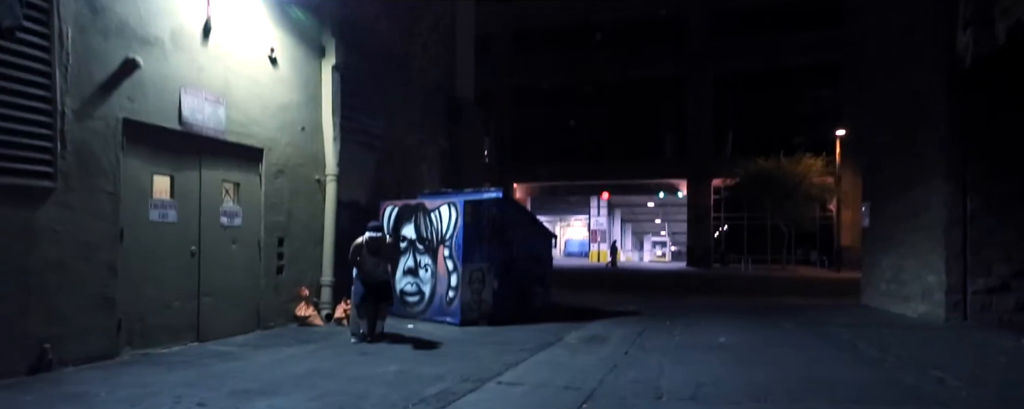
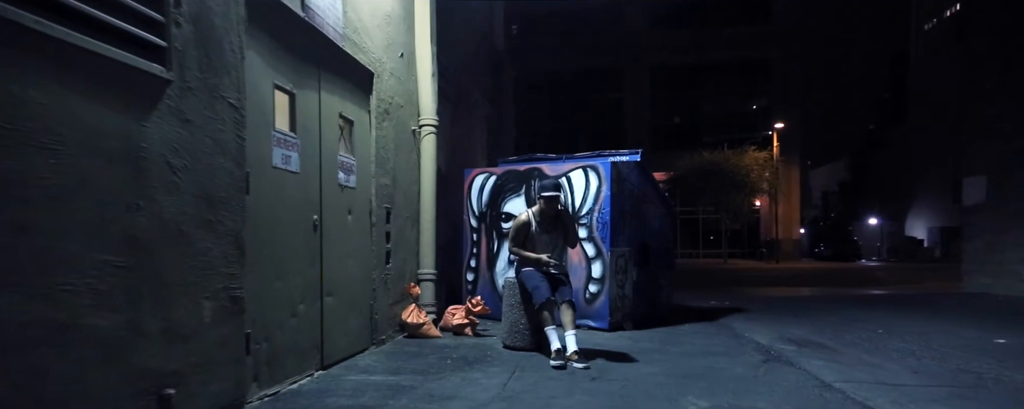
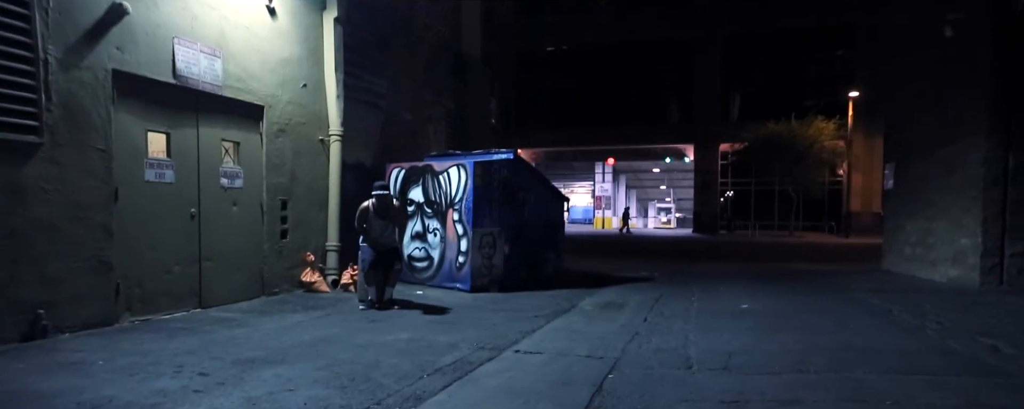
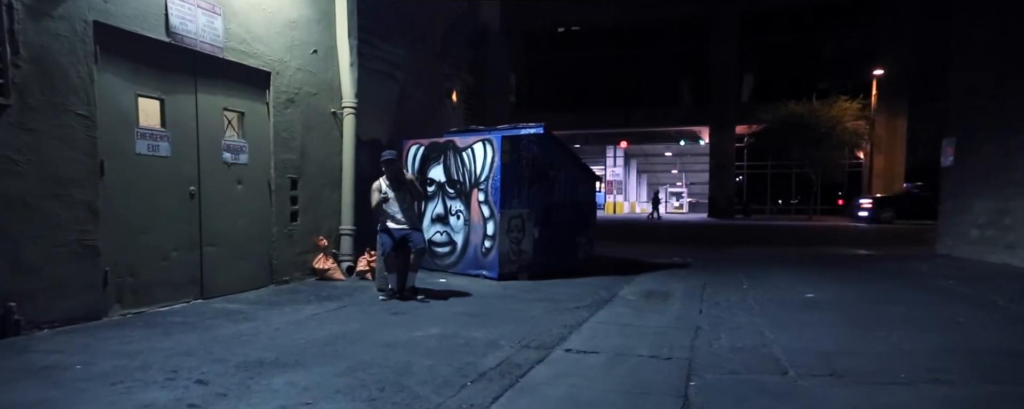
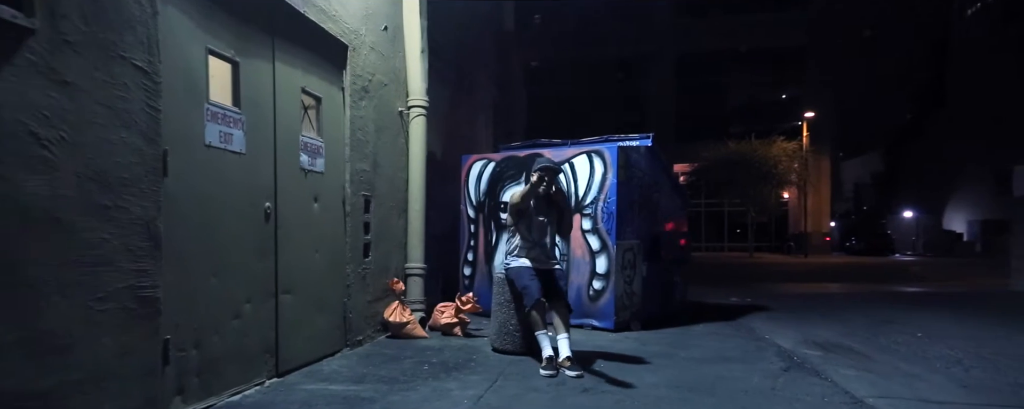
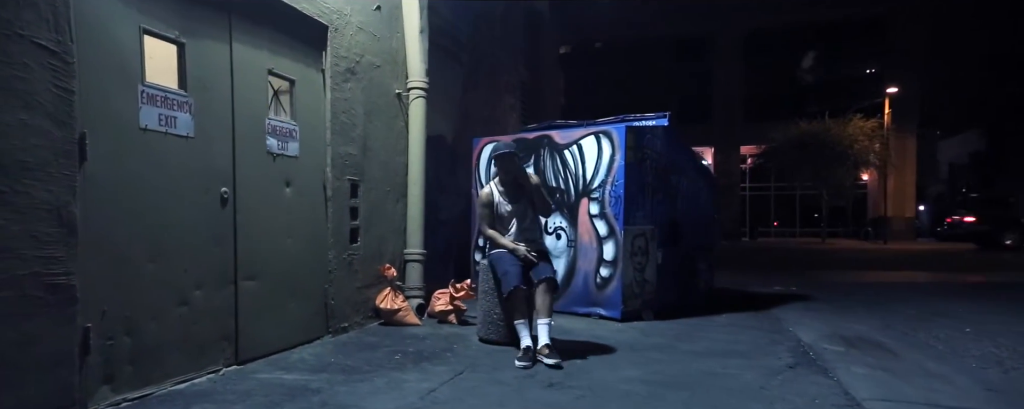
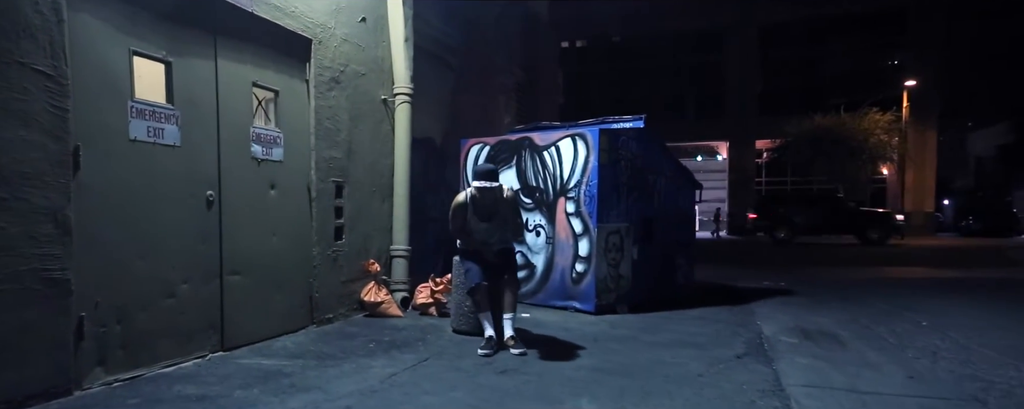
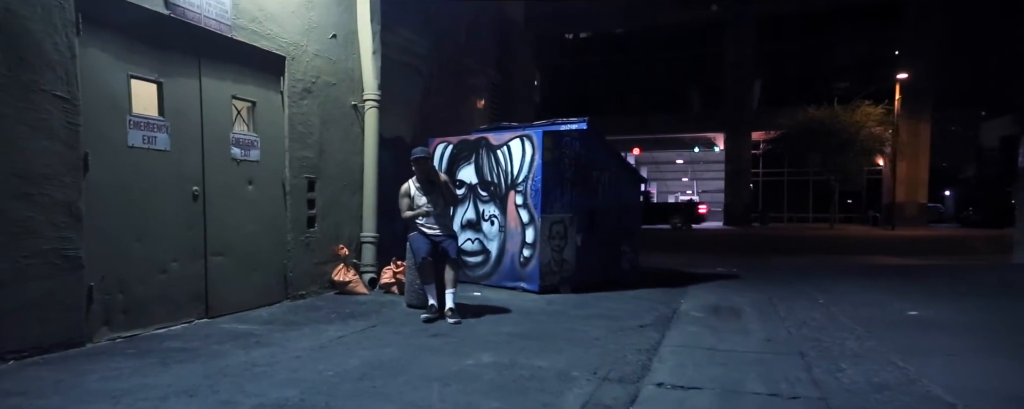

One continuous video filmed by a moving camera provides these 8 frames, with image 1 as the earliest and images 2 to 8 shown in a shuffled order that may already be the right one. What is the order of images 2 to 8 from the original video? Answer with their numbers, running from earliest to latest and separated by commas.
3, 4, 8, 7, 6, 5, 2
